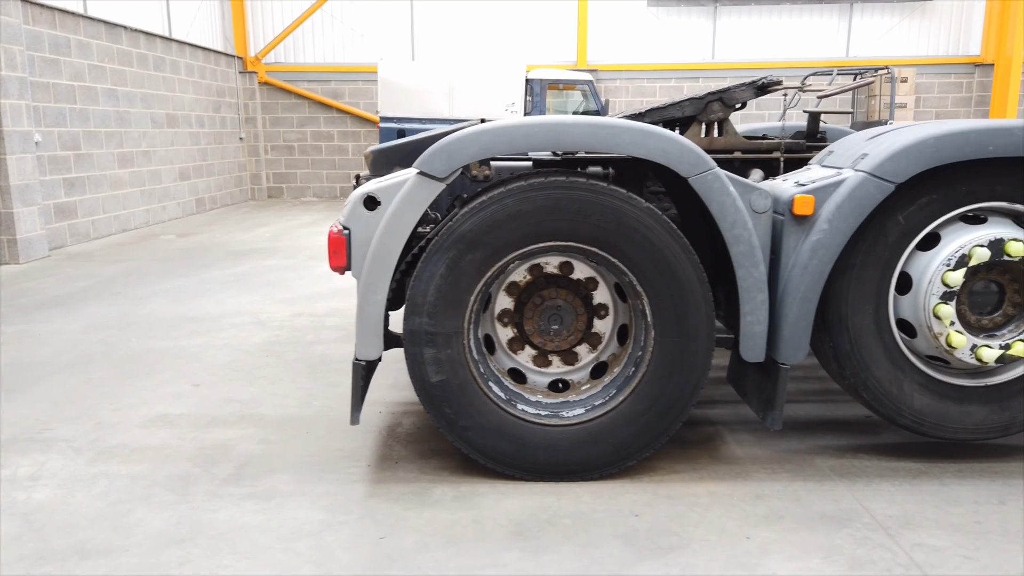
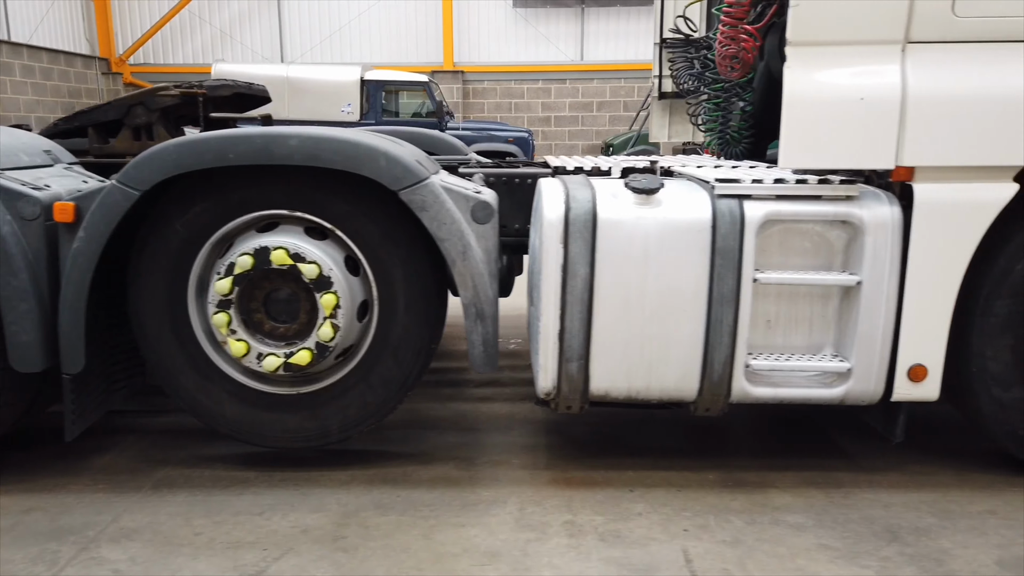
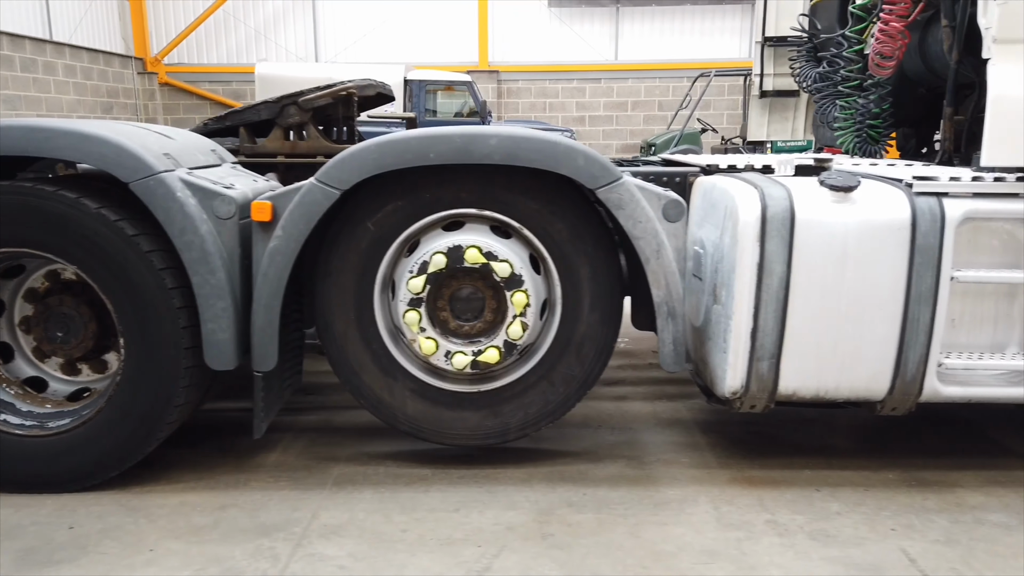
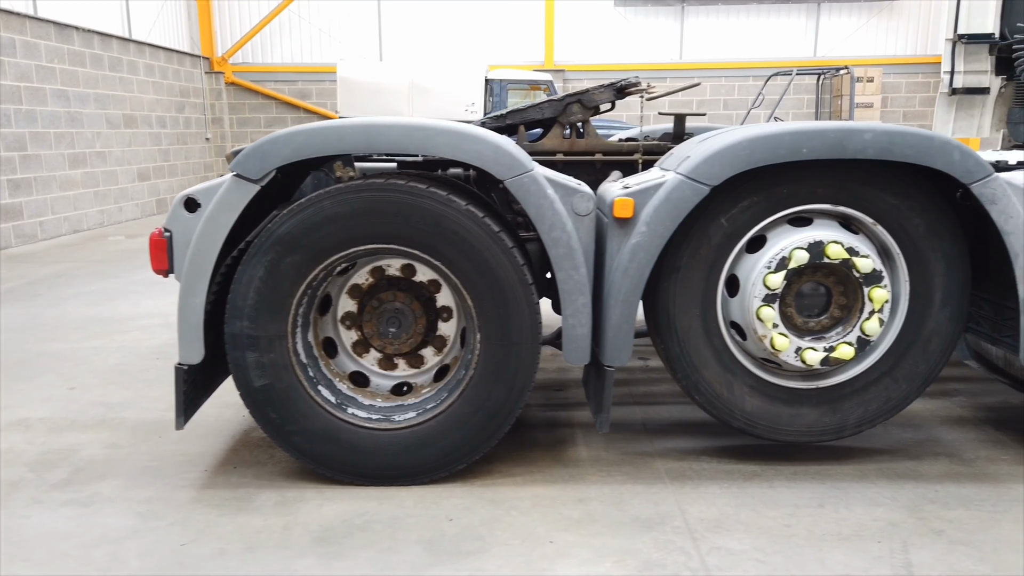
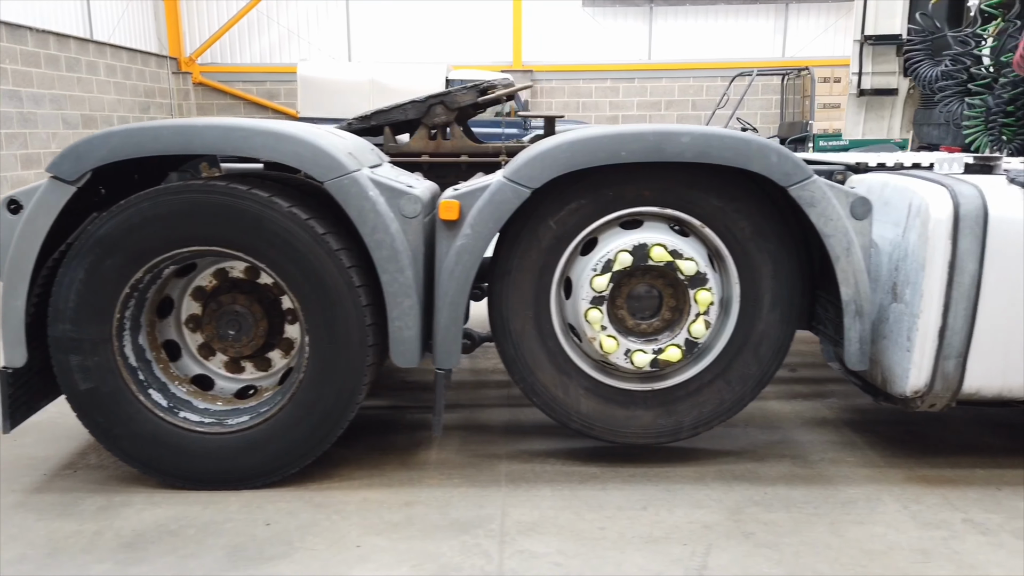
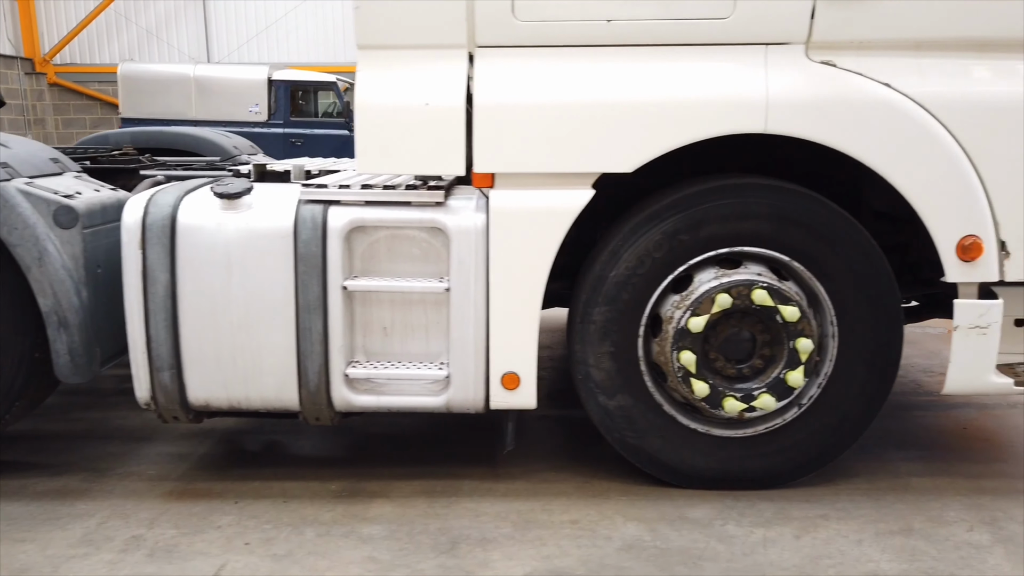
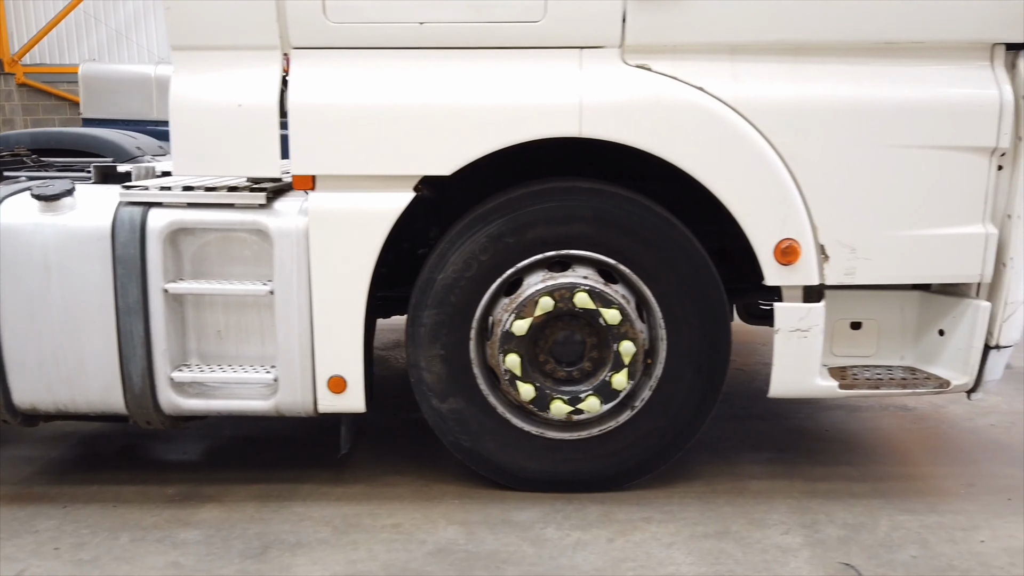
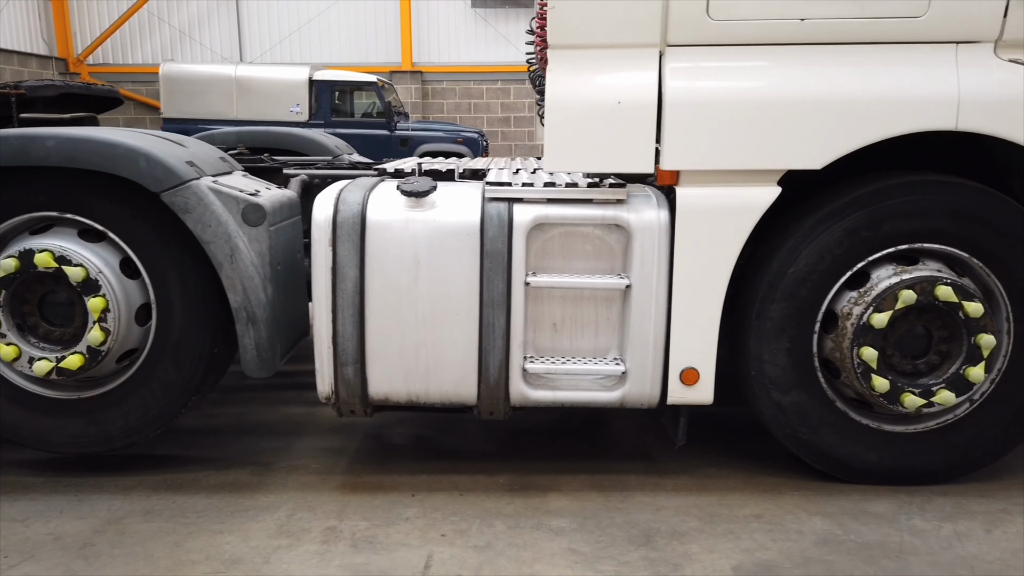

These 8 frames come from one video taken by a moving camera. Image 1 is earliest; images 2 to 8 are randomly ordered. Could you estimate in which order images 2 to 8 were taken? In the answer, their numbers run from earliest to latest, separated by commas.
4, 5, 3, 2, 8, 6, 7
